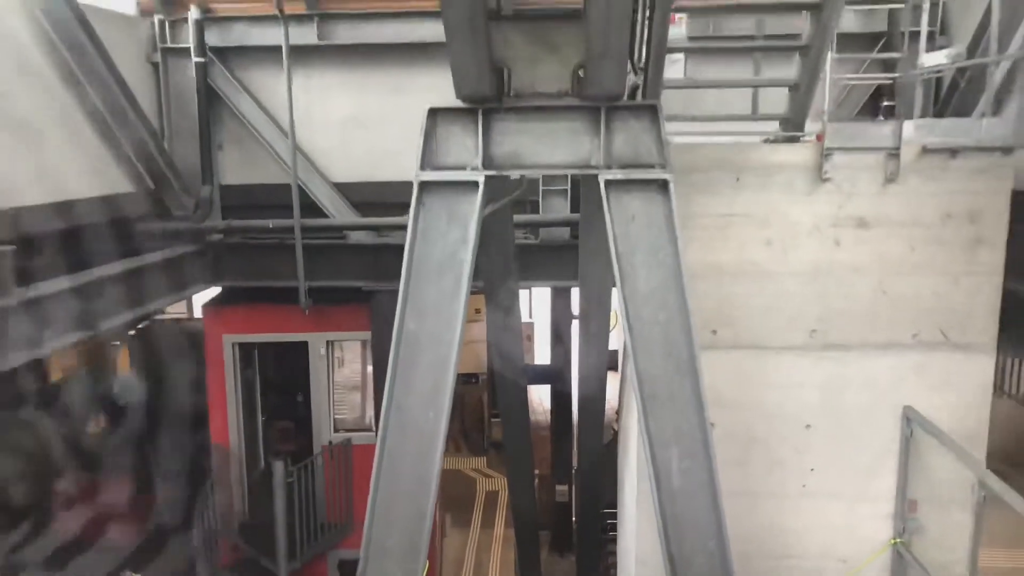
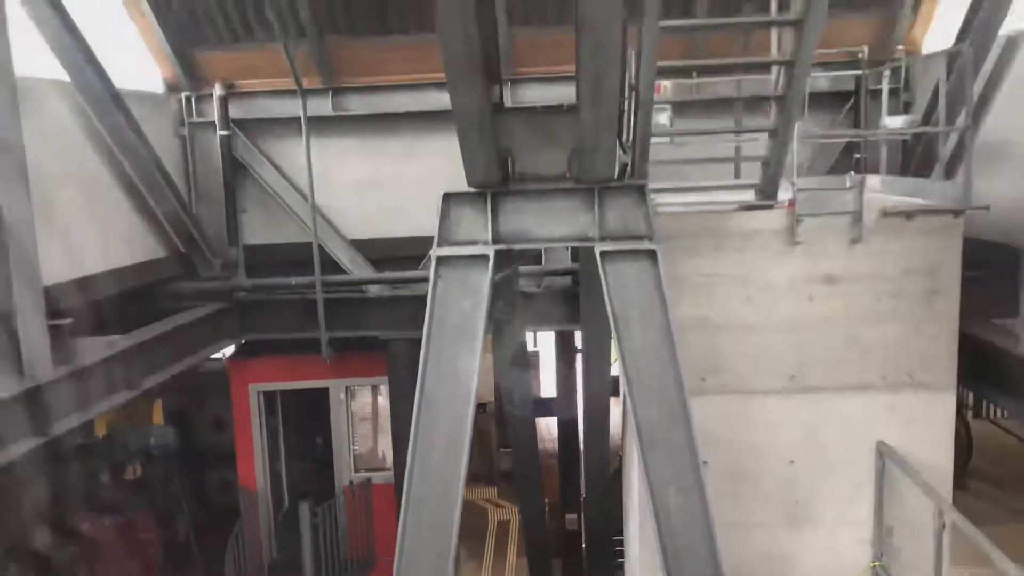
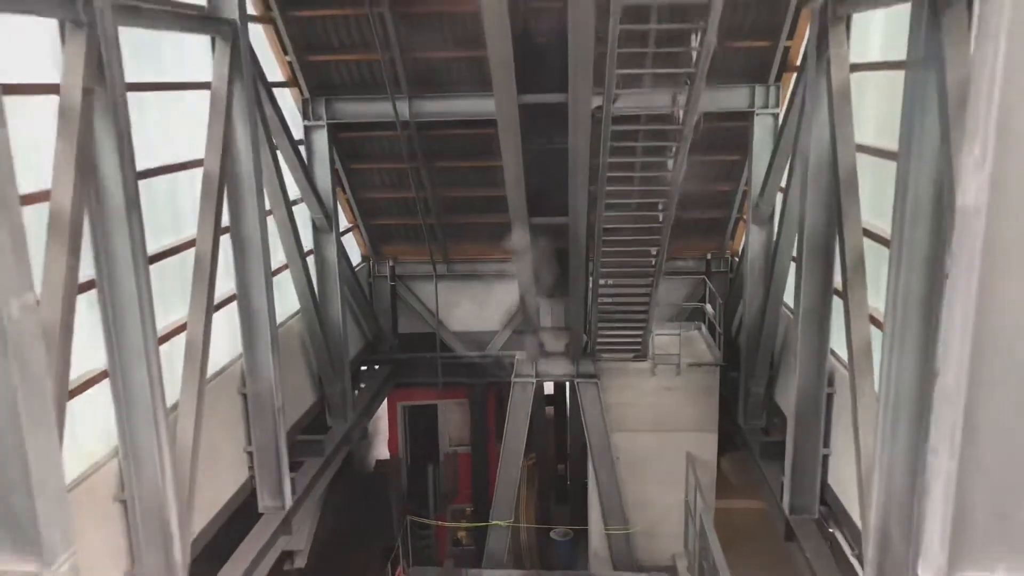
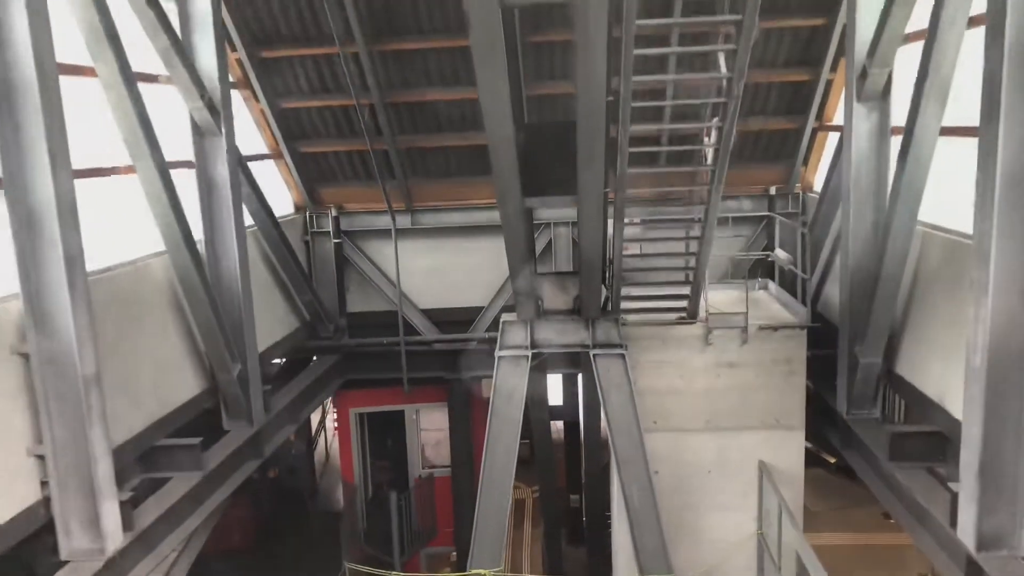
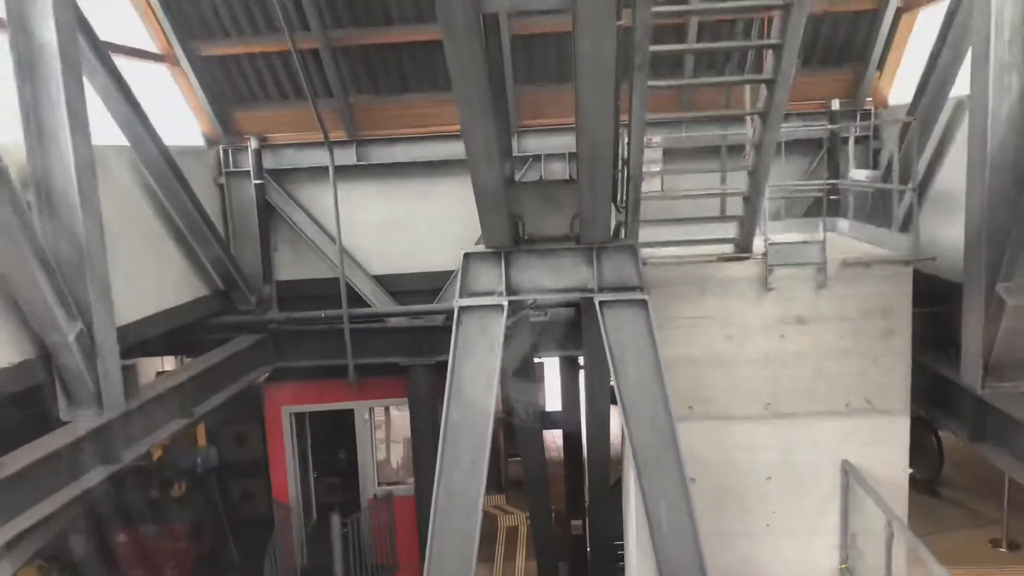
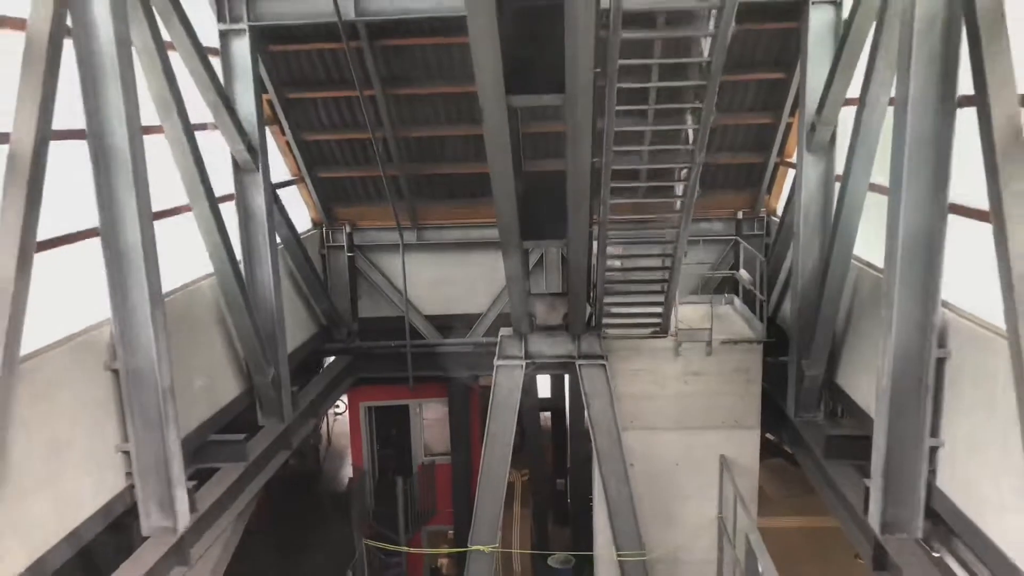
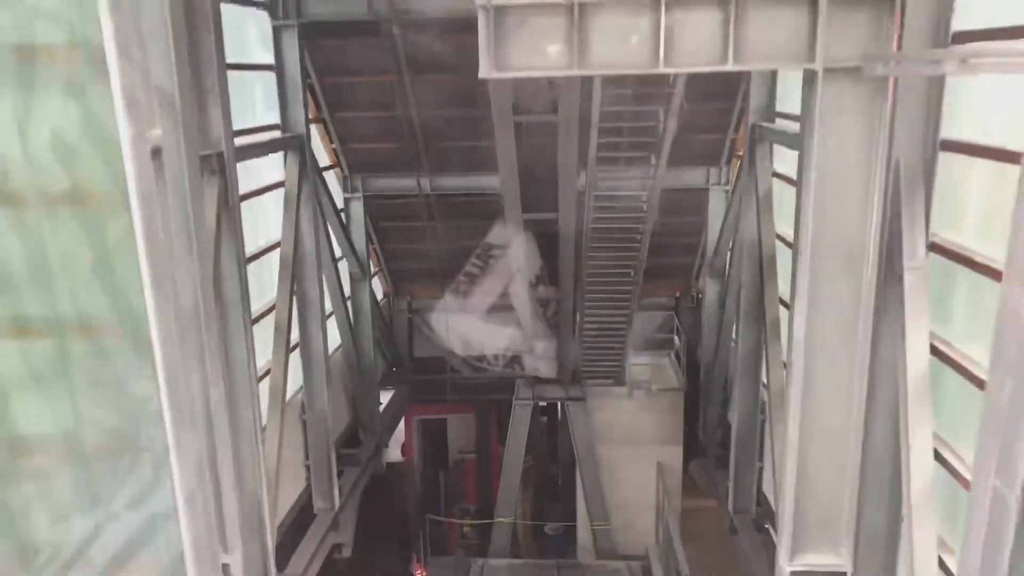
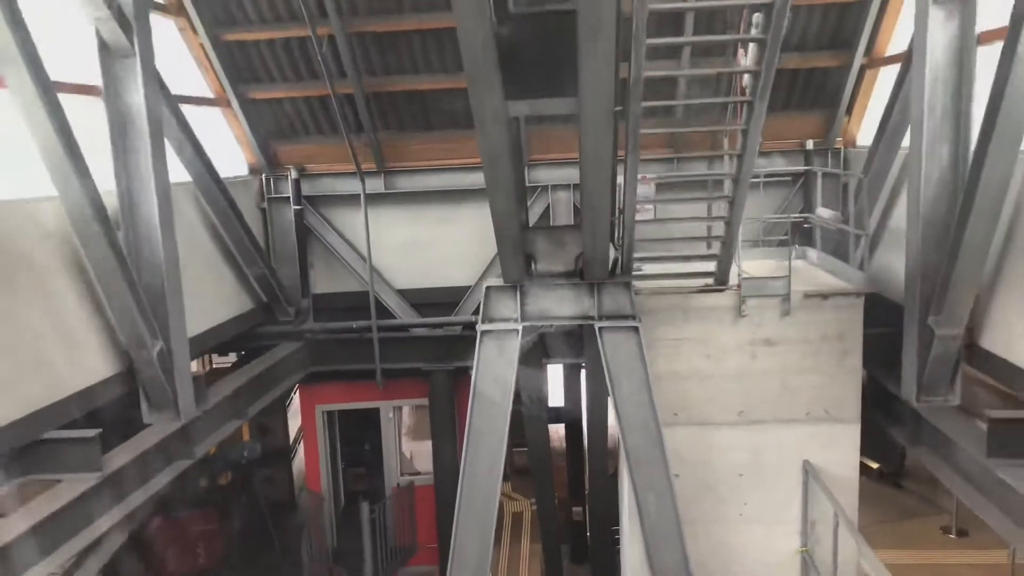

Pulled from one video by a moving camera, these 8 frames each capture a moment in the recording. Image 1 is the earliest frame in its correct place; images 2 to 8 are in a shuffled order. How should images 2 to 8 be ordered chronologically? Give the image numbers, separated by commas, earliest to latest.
2, 5, 8, 4, 6, 3, 7
